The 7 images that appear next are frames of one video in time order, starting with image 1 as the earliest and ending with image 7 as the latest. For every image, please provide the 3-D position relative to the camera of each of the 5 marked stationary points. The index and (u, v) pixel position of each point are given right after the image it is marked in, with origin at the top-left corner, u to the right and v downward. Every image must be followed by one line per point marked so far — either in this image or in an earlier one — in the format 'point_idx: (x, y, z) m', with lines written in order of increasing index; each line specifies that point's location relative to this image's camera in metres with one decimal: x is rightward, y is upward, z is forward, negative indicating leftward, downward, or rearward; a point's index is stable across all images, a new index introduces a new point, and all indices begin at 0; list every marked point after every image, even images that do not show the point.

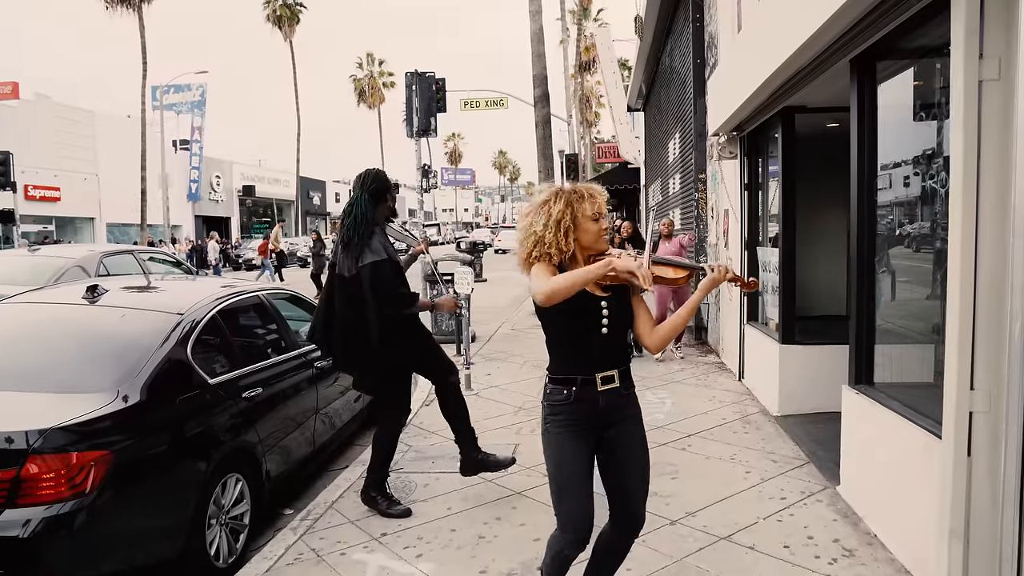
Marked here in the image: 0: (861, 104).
0: (+2.0, +1.1, +4.0) m
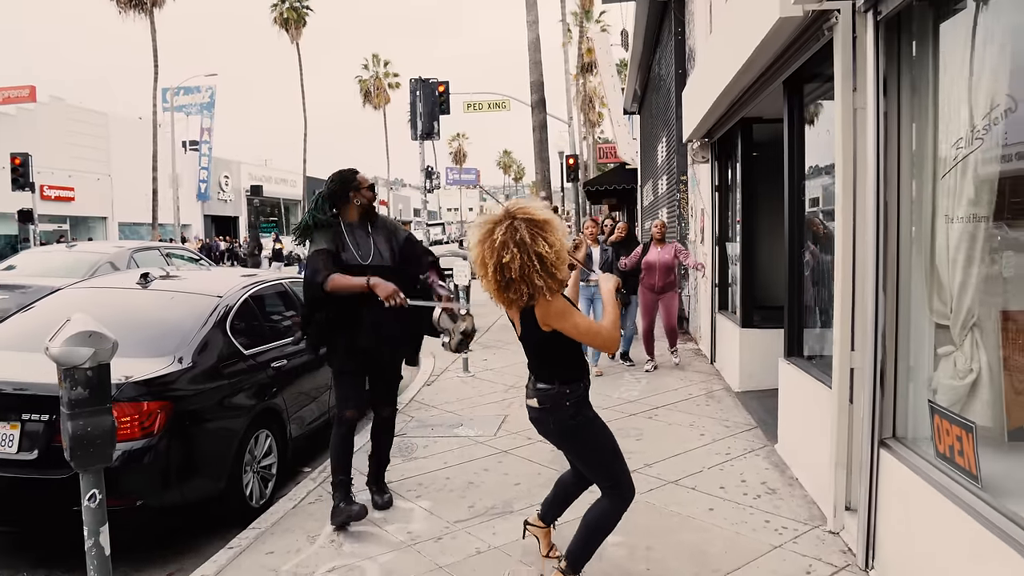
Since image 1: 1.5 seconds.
0: (+1.9, +1.2, +4.7) m
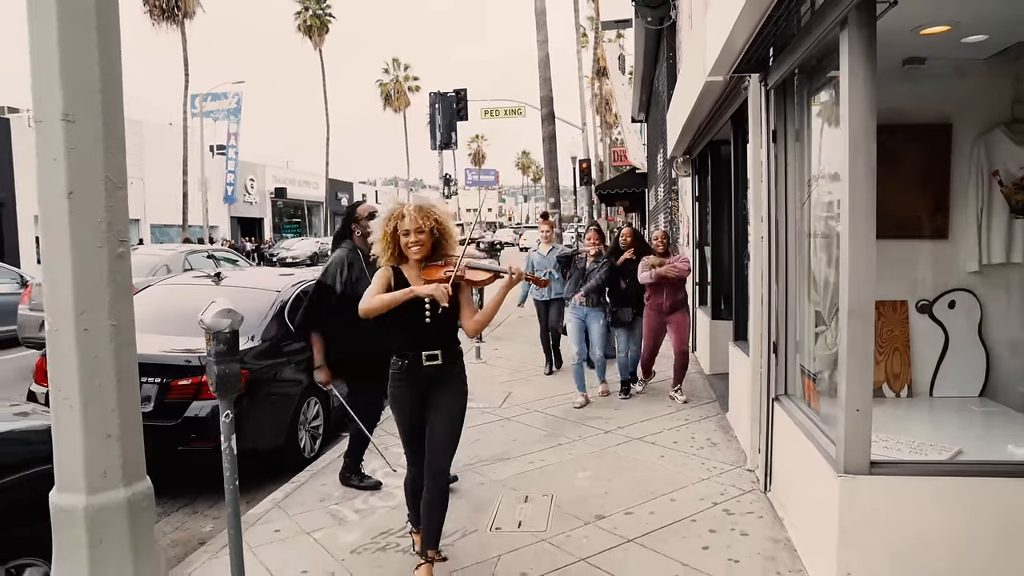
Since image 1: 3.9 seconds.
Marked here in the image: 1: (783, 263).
0: (+1.9, +1.2, +5.9) m
1: (+1.7, +0.1, +4.3) m
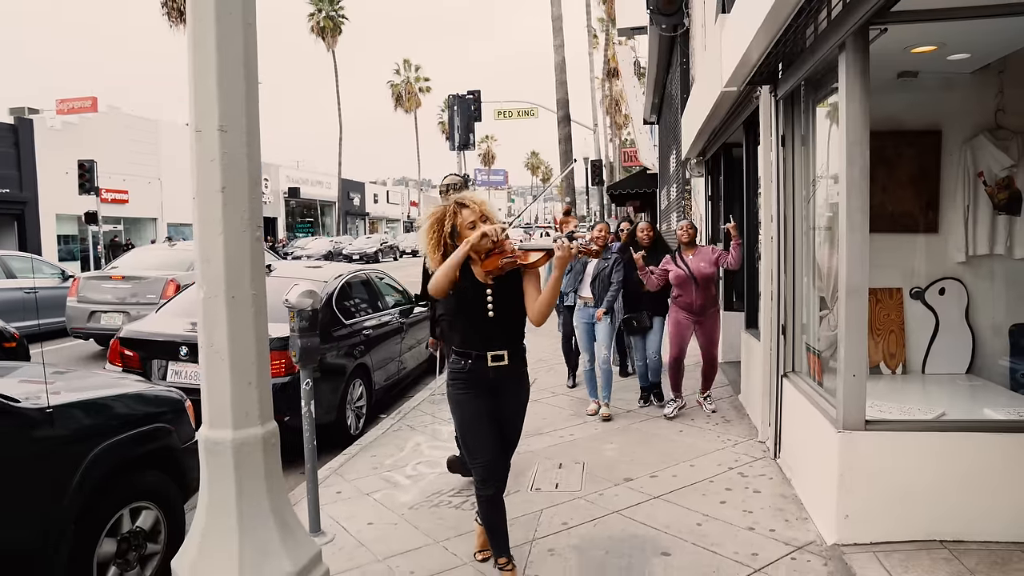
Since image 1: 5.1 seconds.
0: (+2.1, +1.3, +6.3) m
1: (+1.9, +0.2, +4.8) m
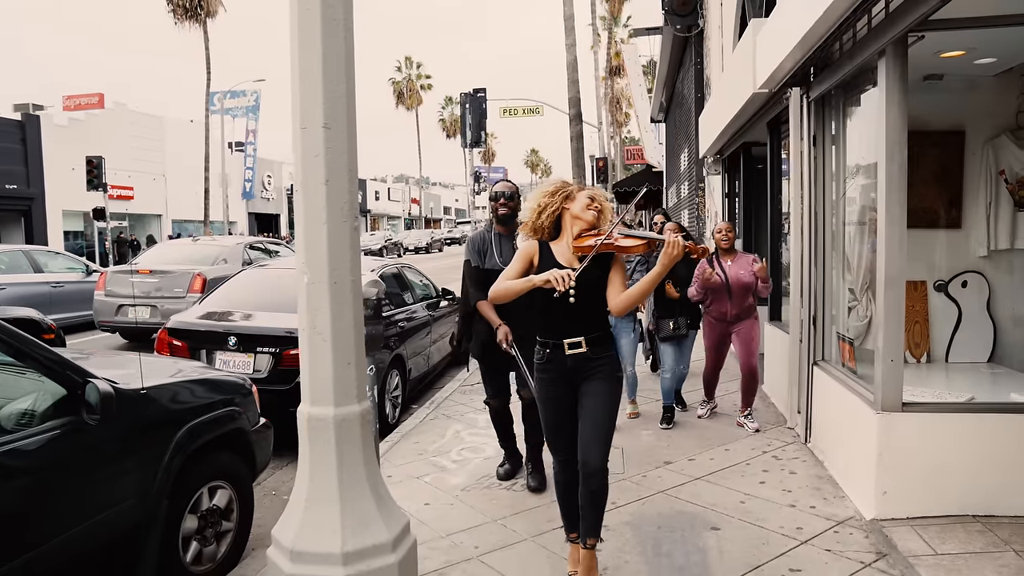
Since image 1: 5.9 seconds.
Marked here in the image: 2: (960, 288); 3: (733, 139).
0: (+2.4, +1.3, +6.6) m
1: (+2.2, +0.3, +5.0) m
2: (+3.2, 0.0, +4.9) m
3: (+2.5, +1.7, +7.9) m
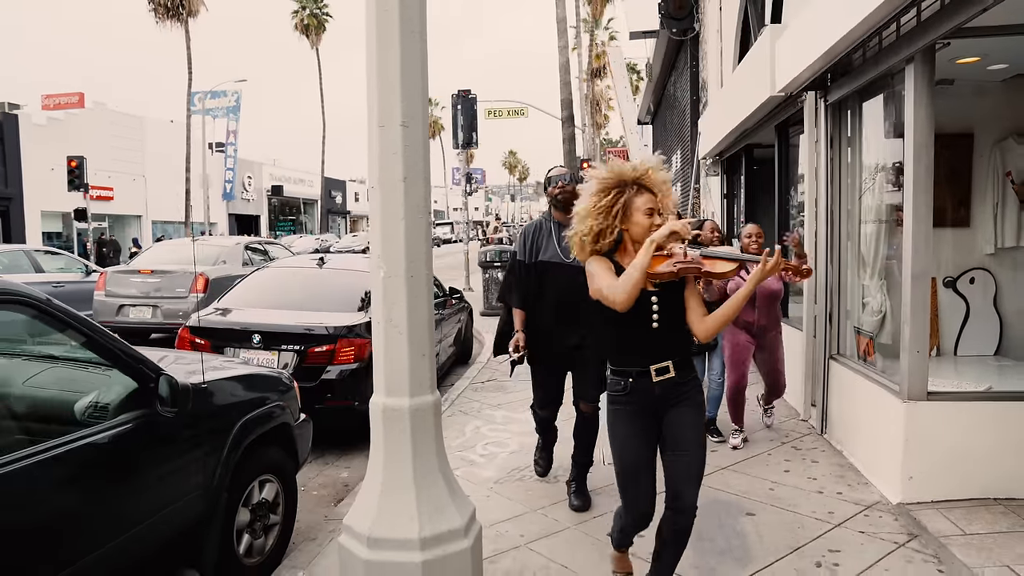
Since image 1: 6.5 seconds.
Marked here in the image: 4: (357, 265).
0: (+2.6, +1.3, +6.8) m
1: (+2.4, +0.3, +5.2) m
2: (+3.4, 0.0, +5.2) m
3: (+2.6, +1.7, +8.1) m
4: (-1.7, +0.3, +7.5) m
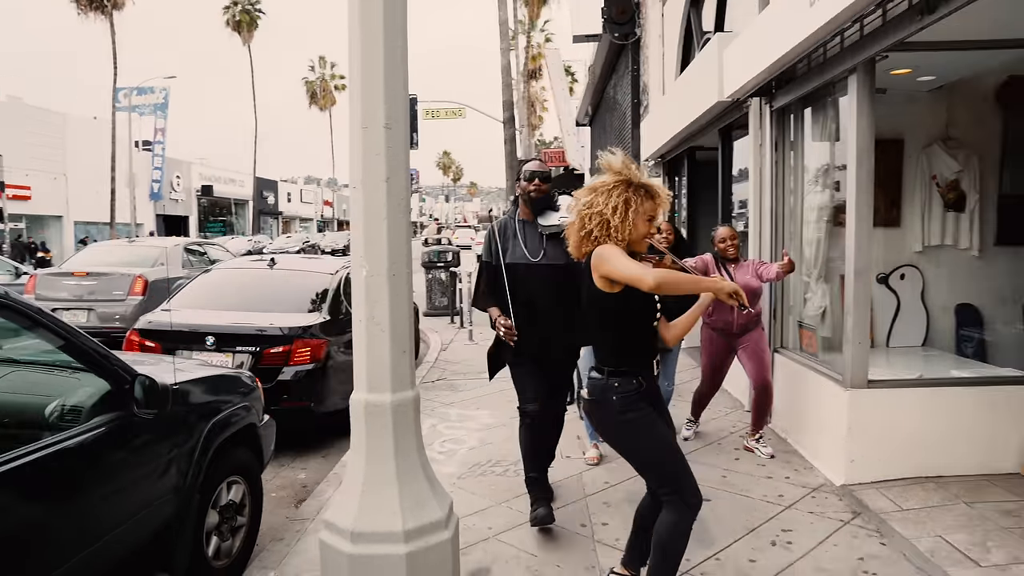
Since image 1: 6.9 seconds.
0: (+2.1, +1.4, +7.1) m
1: (+2.1, +0.3, +5.5) m
2: (+3.1, +0.1, +5.6) m
3: (+2.0, +1.8, +8.4) m
4: (-2.2, +0.2, +7.4) m
